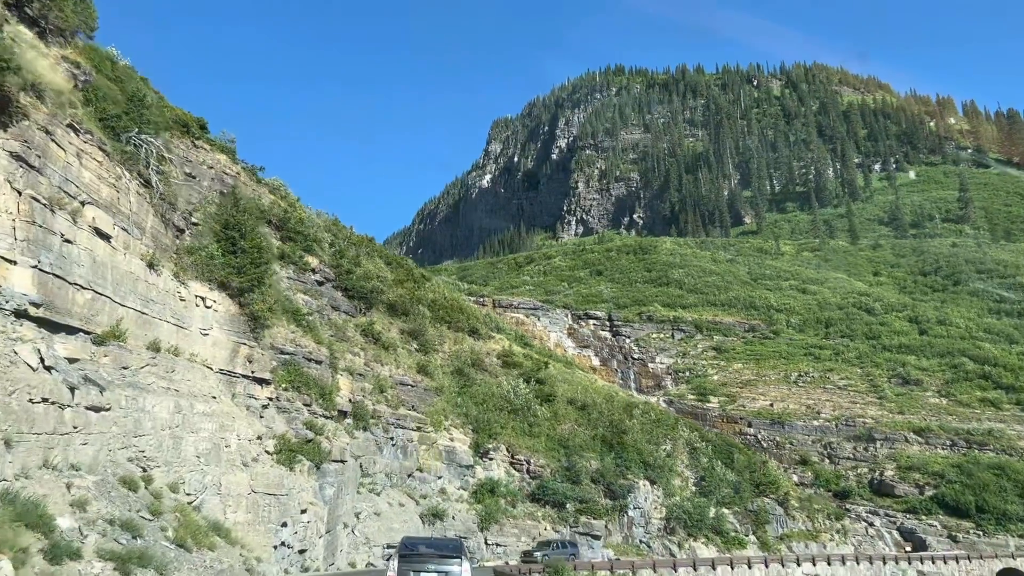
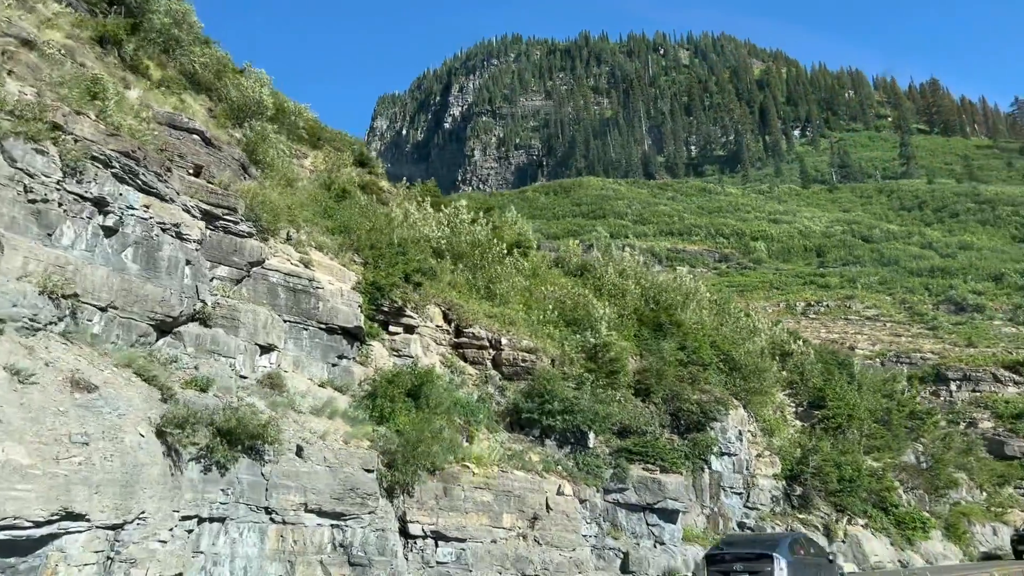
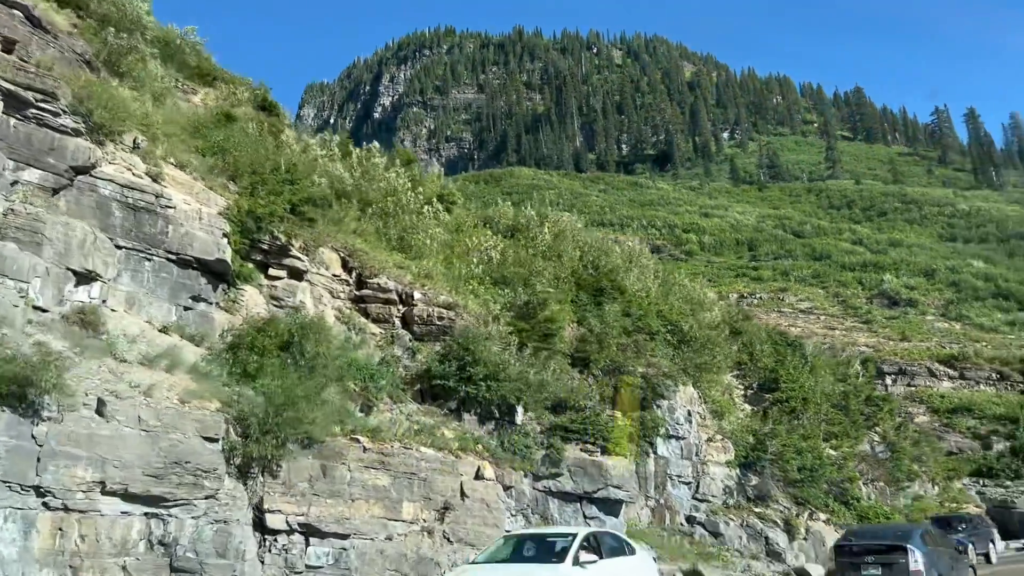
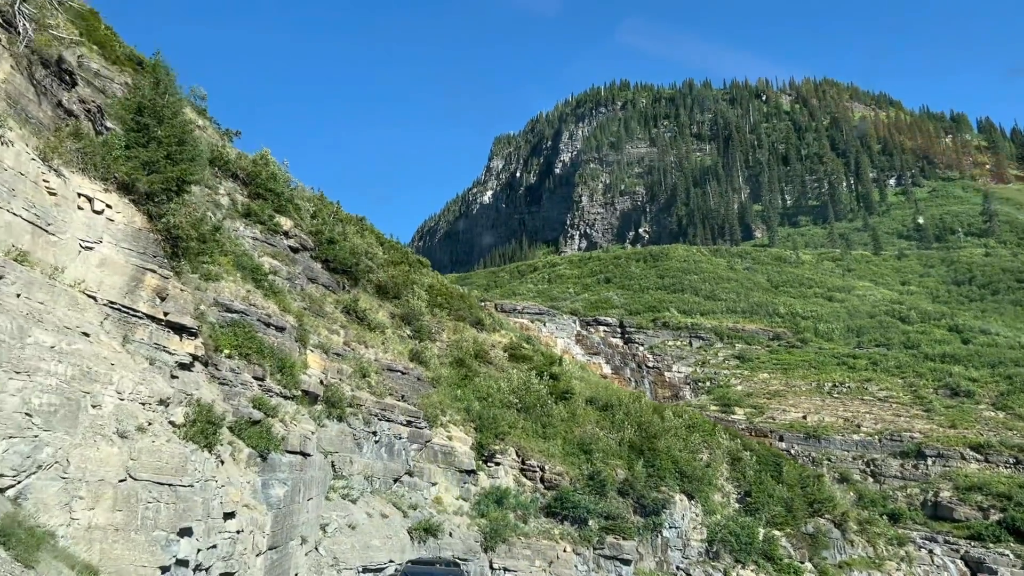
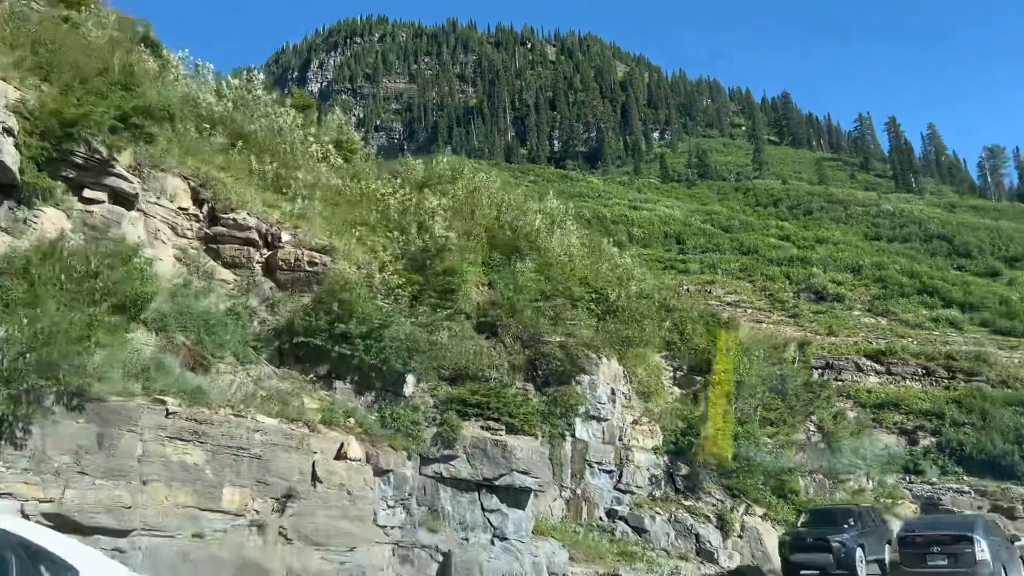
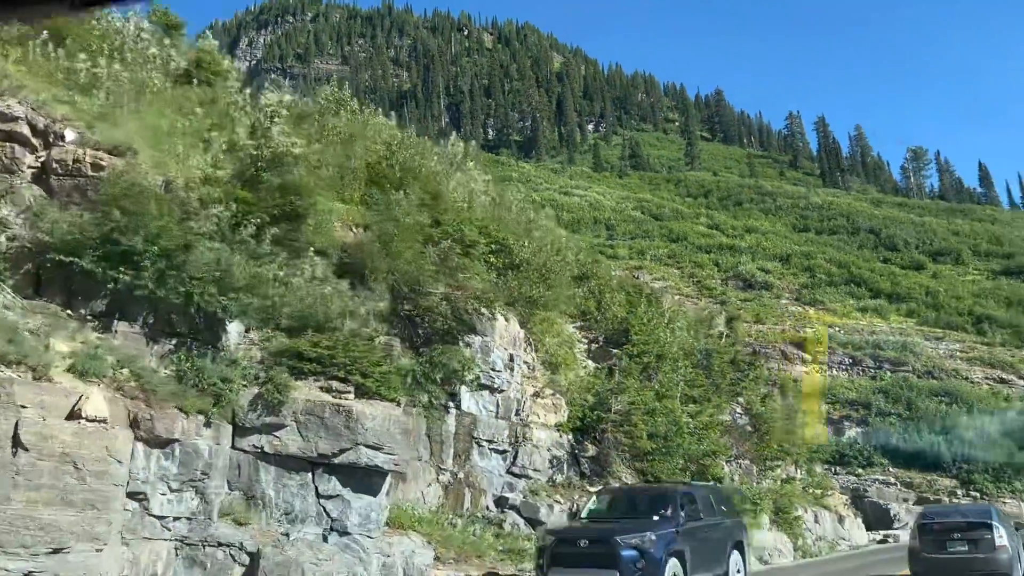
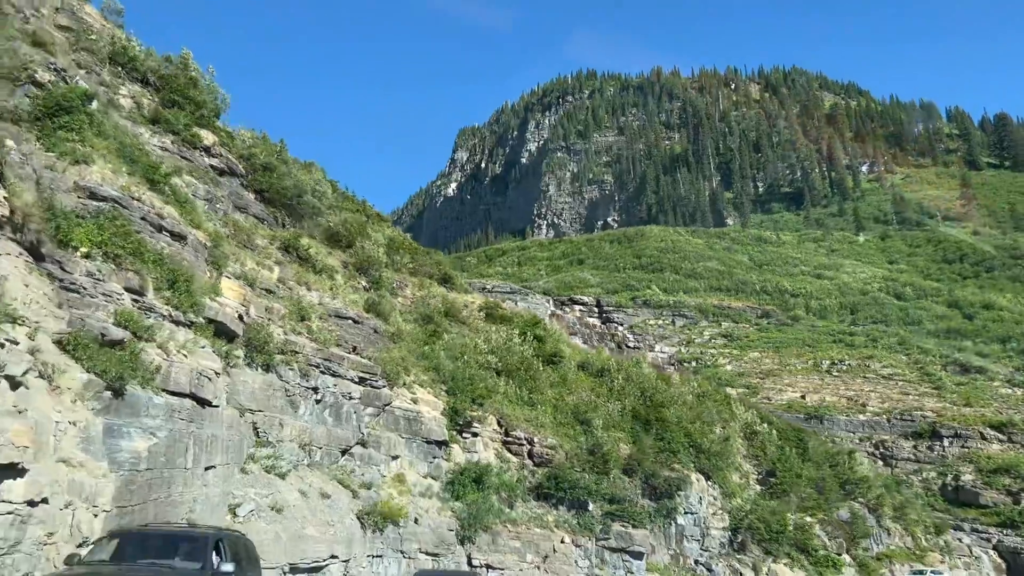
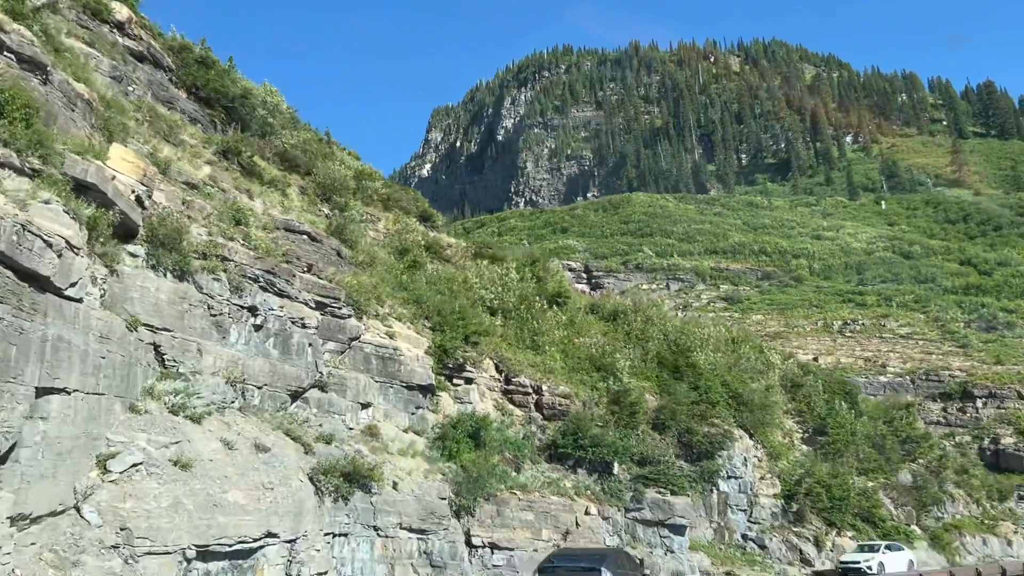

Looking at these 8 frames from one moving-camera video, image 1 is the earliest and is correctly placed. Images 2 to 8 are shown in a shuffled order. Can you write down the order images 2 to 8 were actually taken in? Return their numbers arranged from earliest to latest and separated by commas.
4, 7, 8, 2, 3, 5, 6
